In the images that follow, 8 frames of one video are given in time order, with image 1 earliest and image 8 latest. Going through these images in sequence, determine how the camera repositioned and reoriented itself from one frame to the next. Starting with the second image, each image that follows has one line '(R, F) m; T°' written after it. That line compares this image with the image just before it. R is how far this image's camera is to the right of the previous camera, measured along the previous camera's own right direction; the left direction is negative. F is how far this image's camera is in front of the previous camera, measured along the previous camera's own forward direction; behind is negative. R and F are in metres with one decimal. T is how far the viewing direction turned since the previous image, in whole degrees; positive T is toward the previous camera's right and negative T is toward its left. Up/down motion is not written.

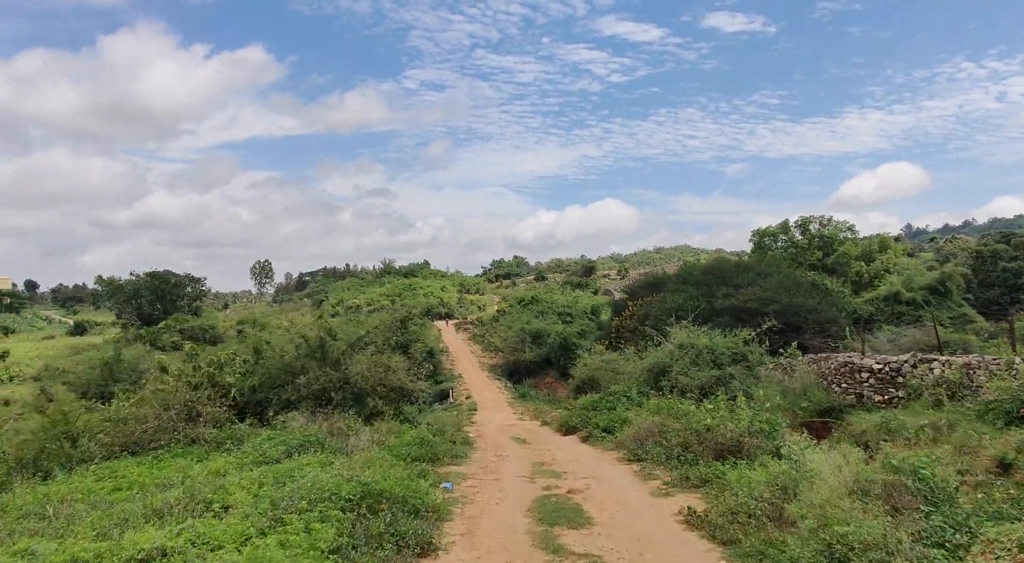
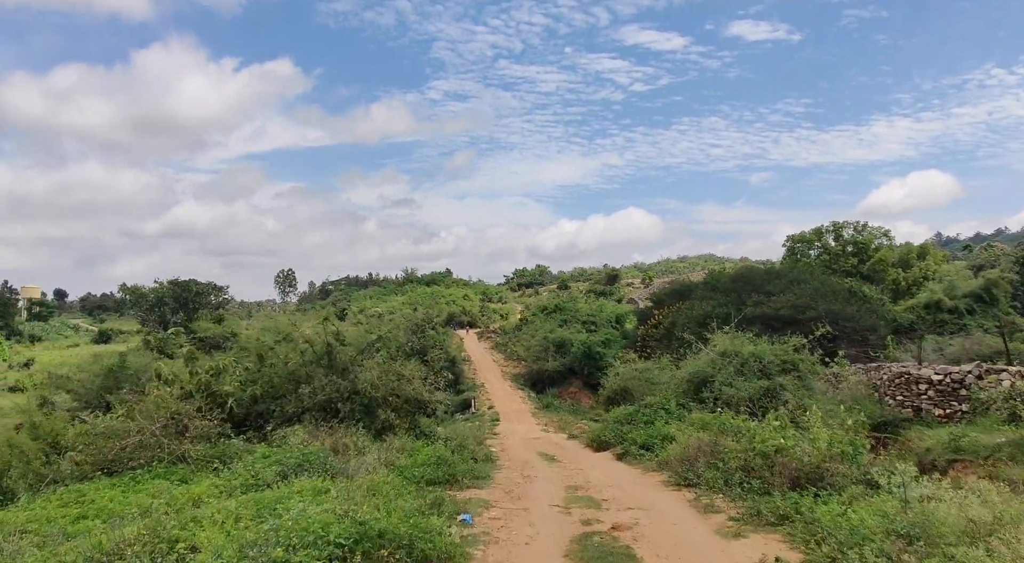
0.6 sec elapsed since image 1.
(0.0, +0.8) m; -2°
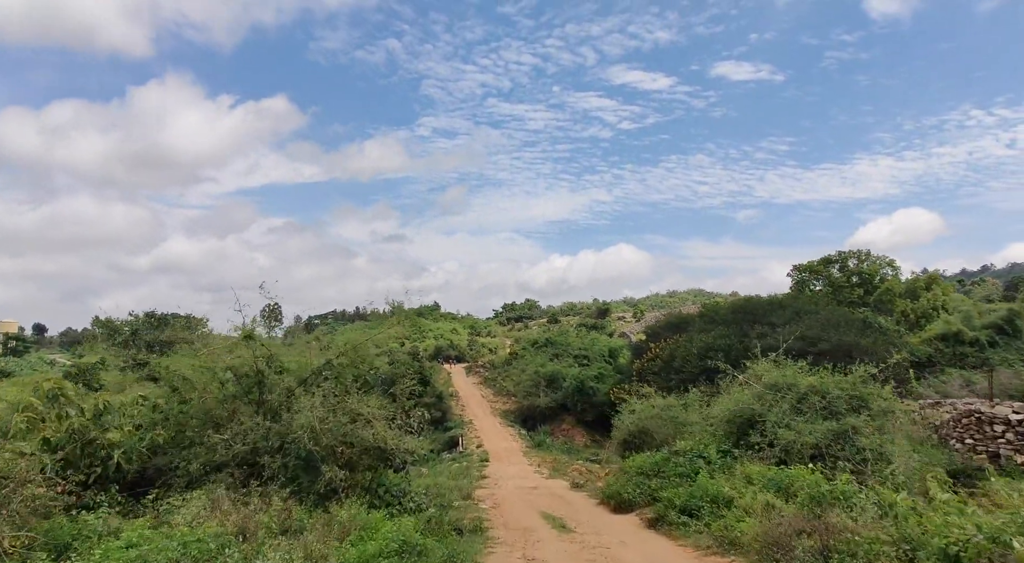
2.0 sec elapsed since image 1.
(-0.1, +1.8) m; +1°
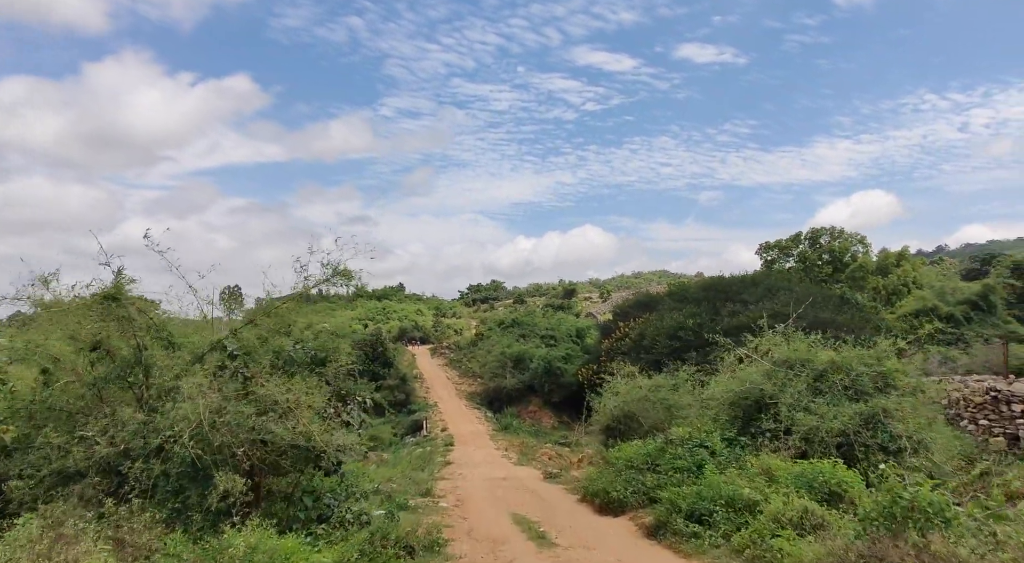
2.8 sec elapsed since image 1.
(0.0, +1.2) m; +2°
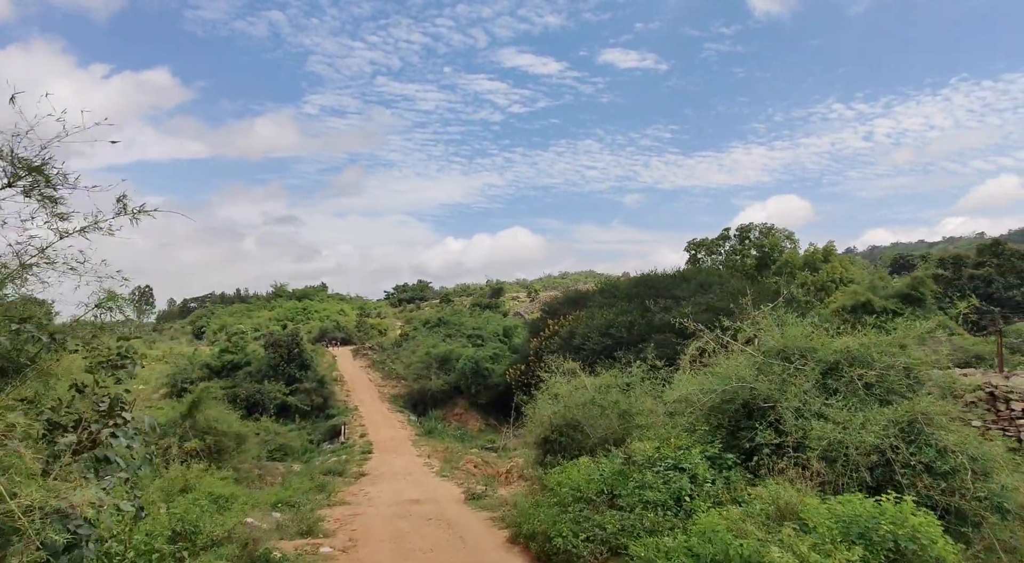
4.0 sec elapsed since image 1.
(+0.1, +1.7) m; +5°
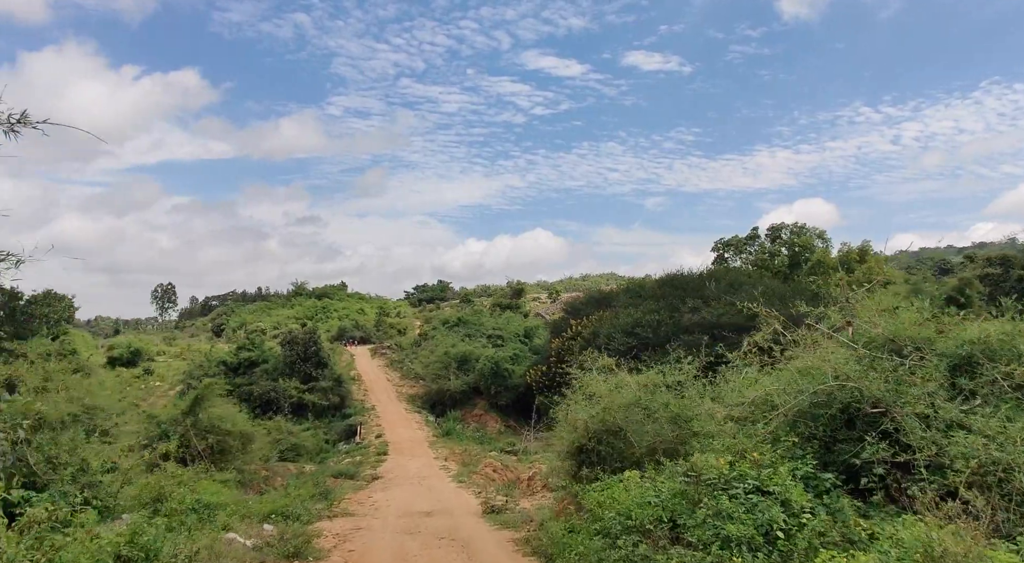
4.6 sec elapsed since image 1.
(-0.1, +1.0) m; -1°
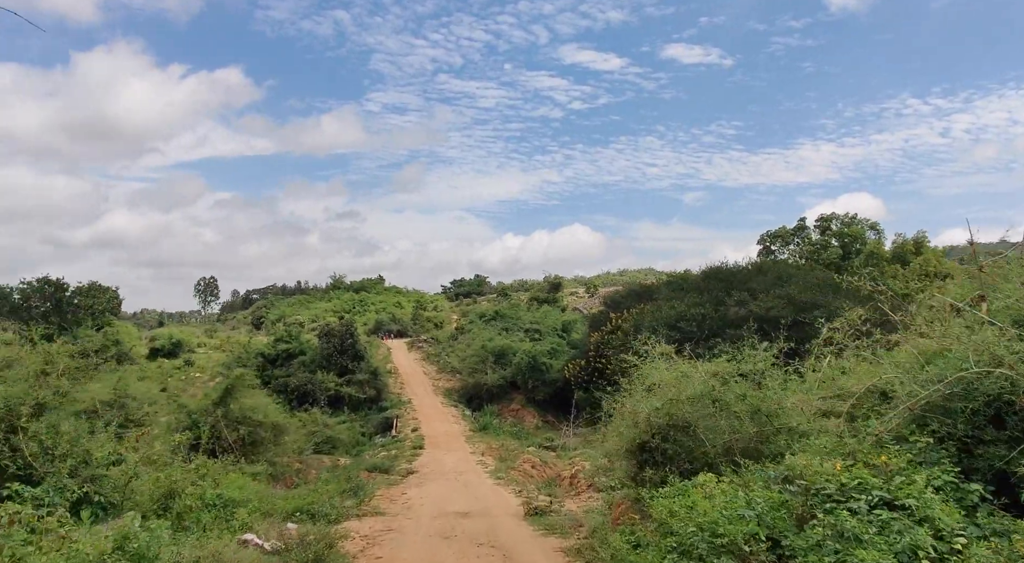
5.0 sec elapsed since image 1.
(-0.1, +0.6) m; -3°
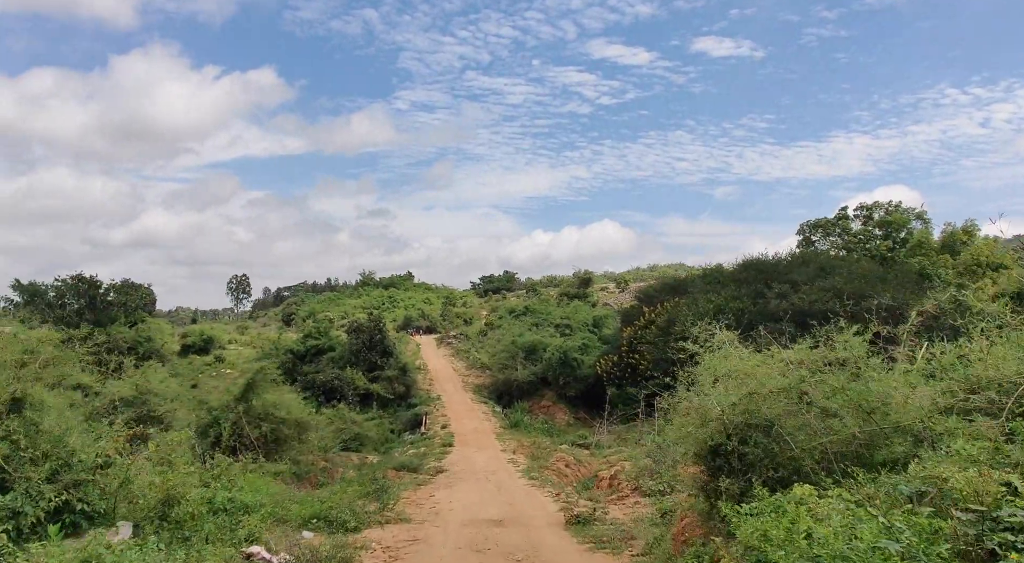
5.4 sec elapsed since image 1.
(-0.1, +0.7) m; -2°
